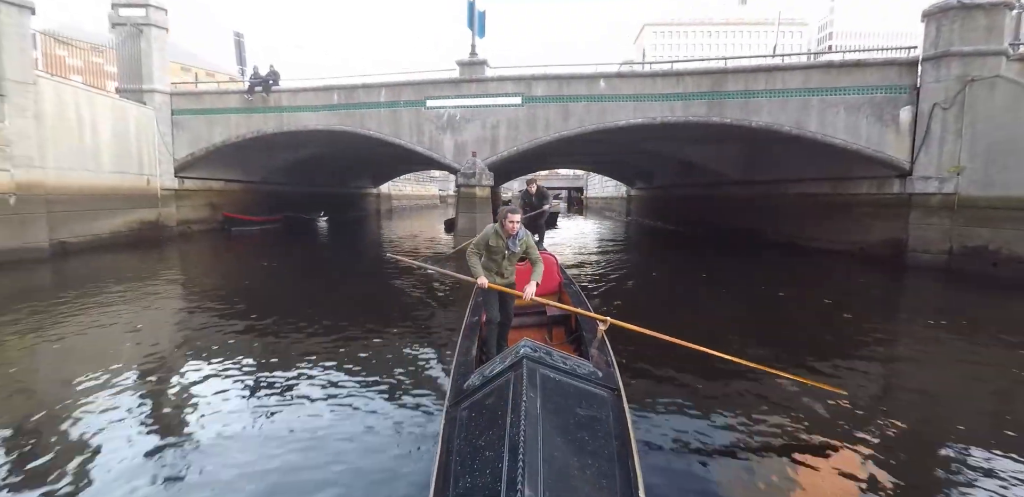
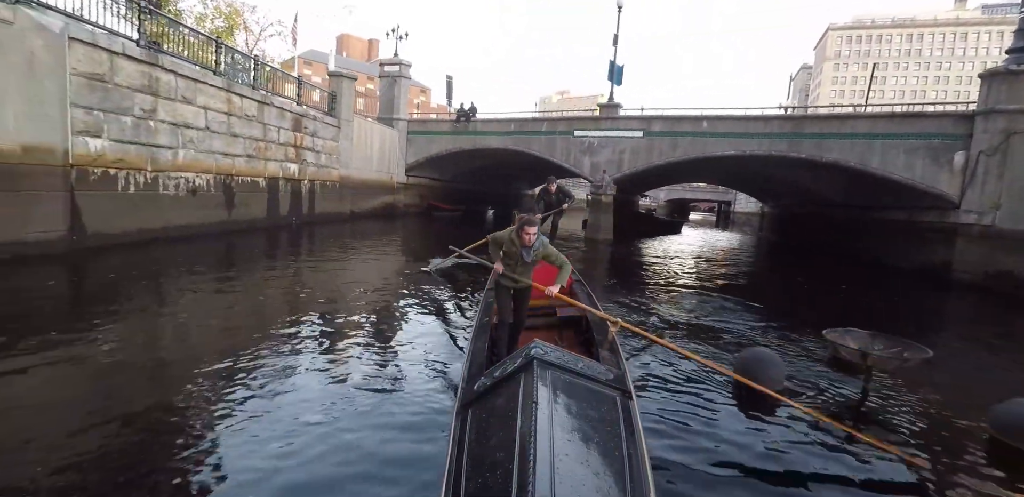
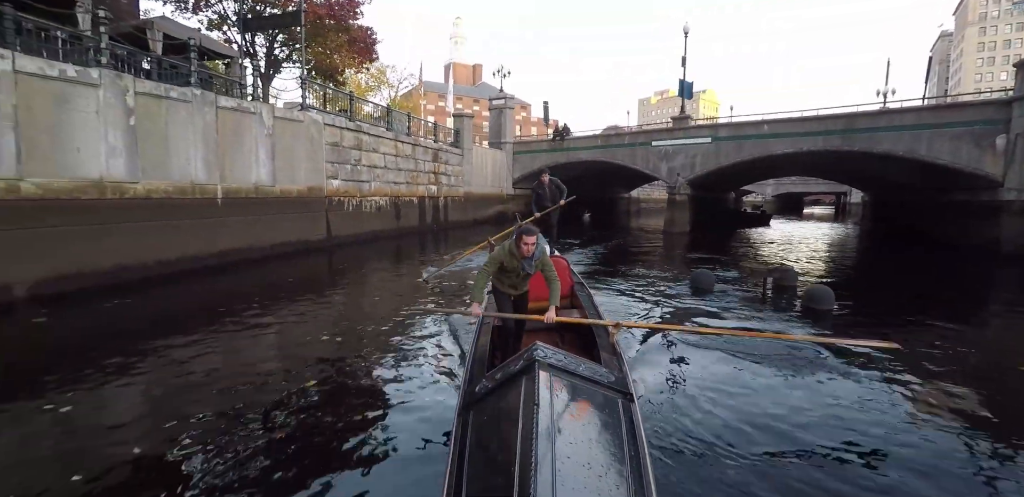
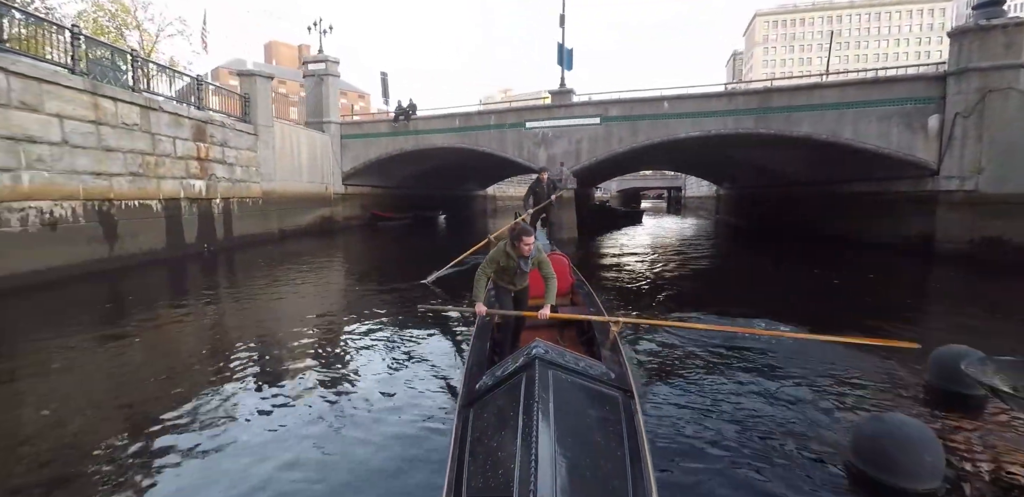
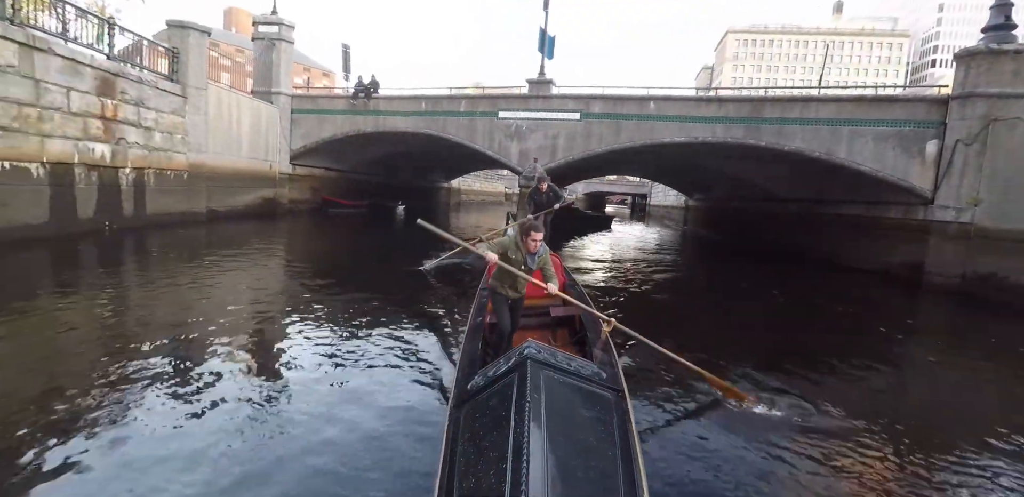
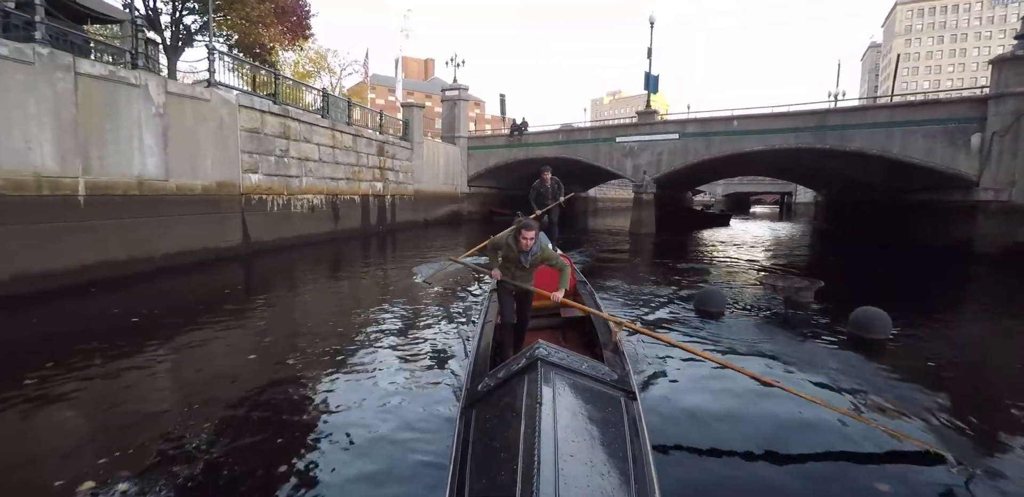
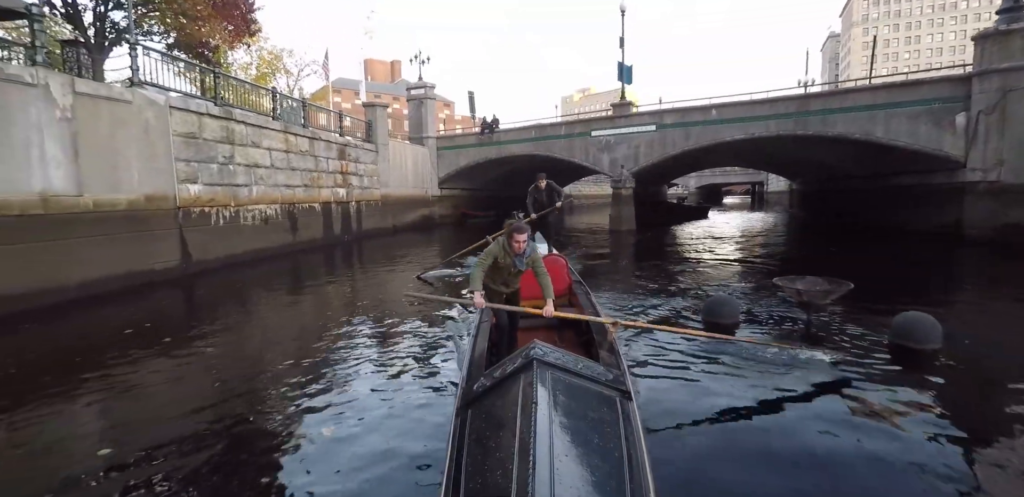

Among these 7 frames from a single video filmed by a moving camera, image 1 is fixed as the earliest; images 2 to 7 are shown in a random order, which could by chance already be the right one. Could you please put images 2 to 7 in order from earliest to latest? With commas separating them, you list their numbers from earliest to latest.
5, 4, 2, 7, 6, 3
